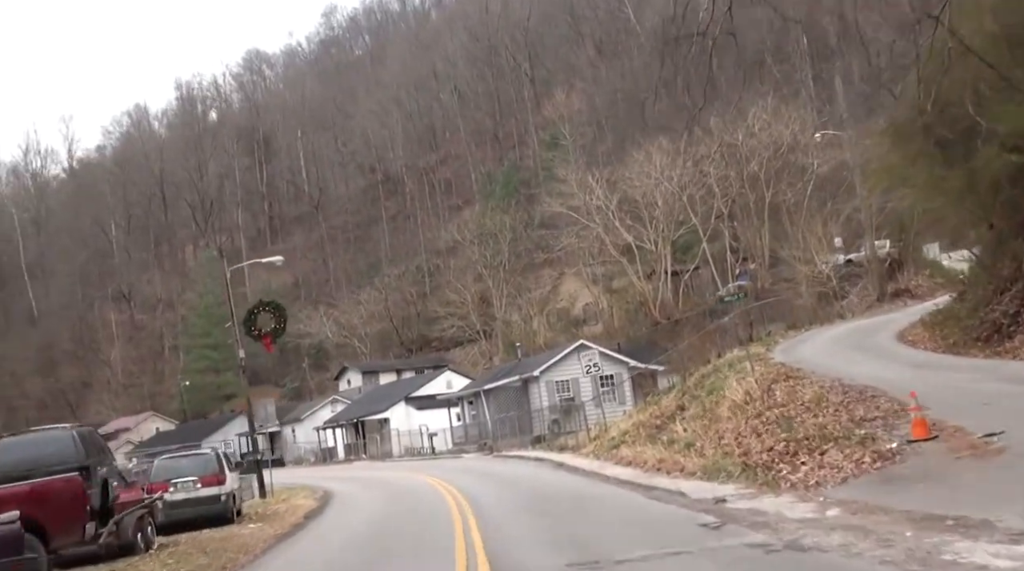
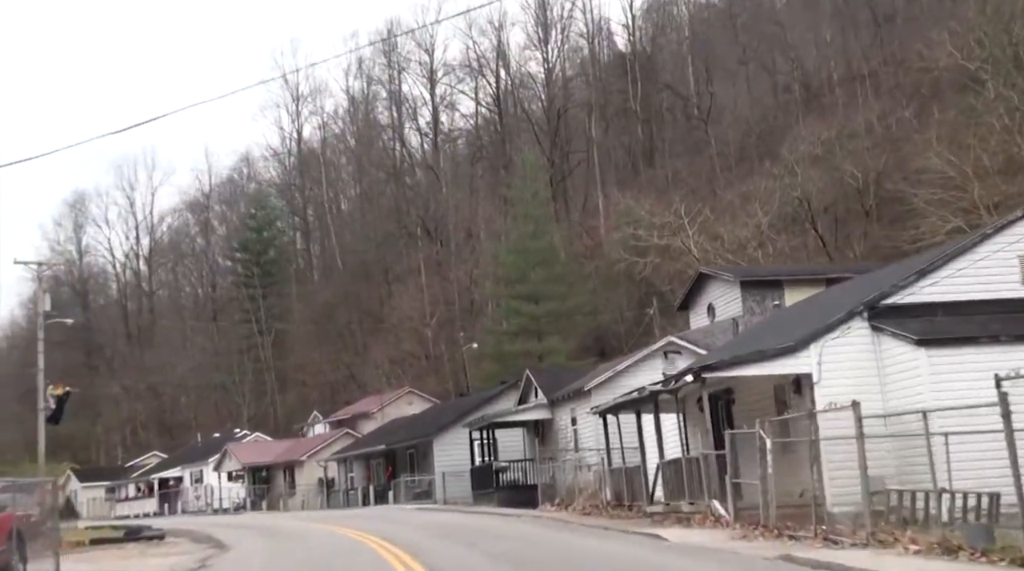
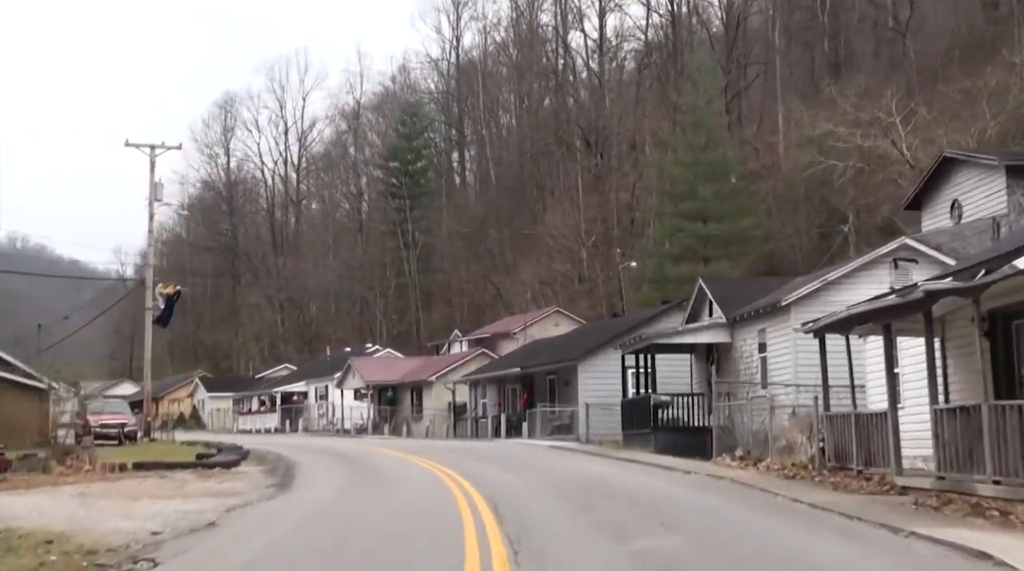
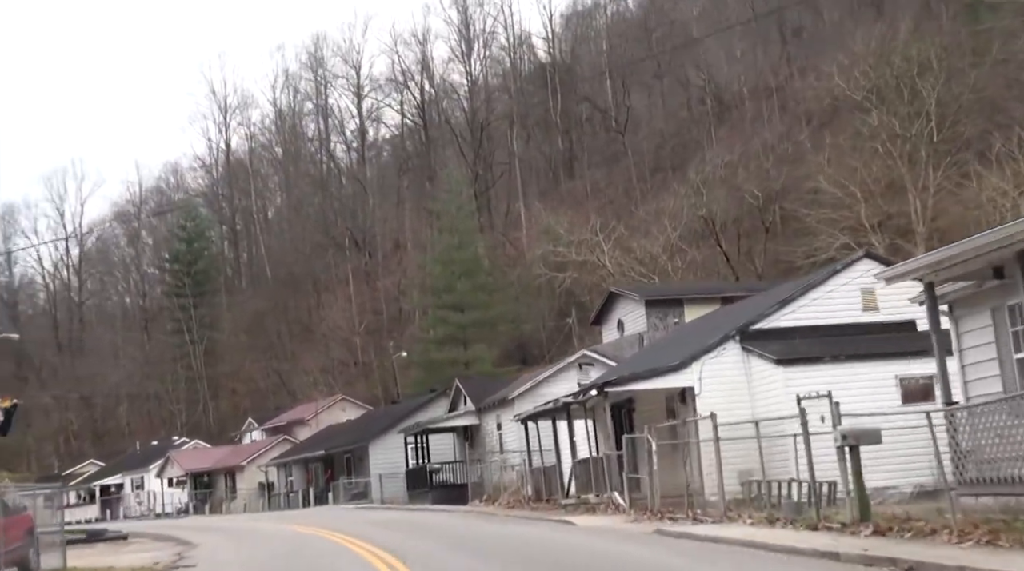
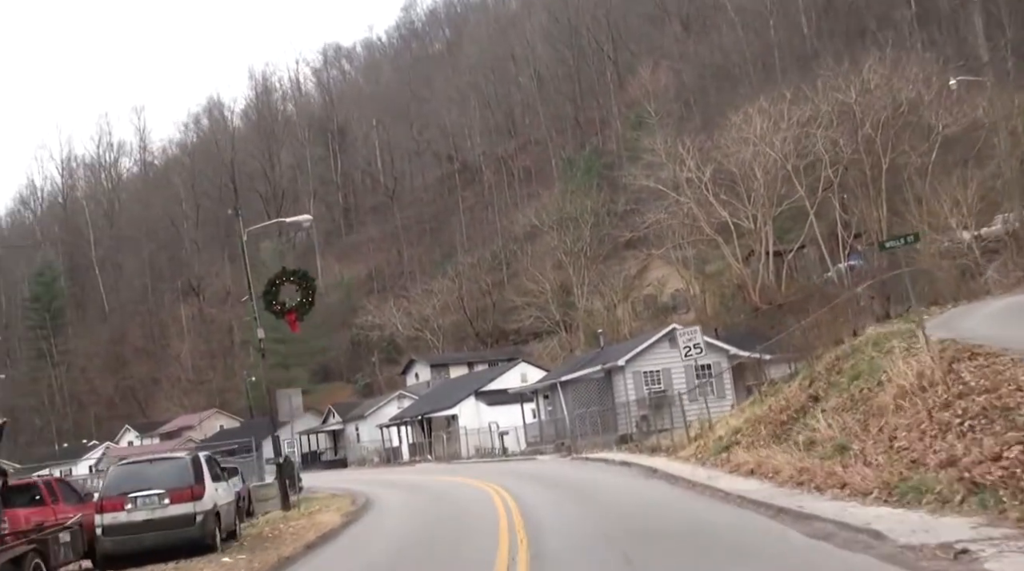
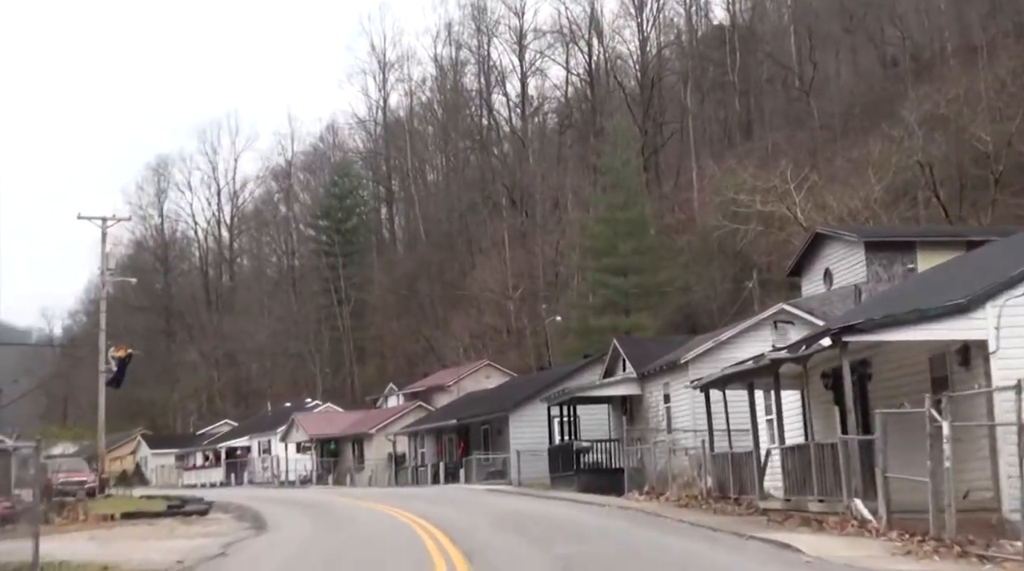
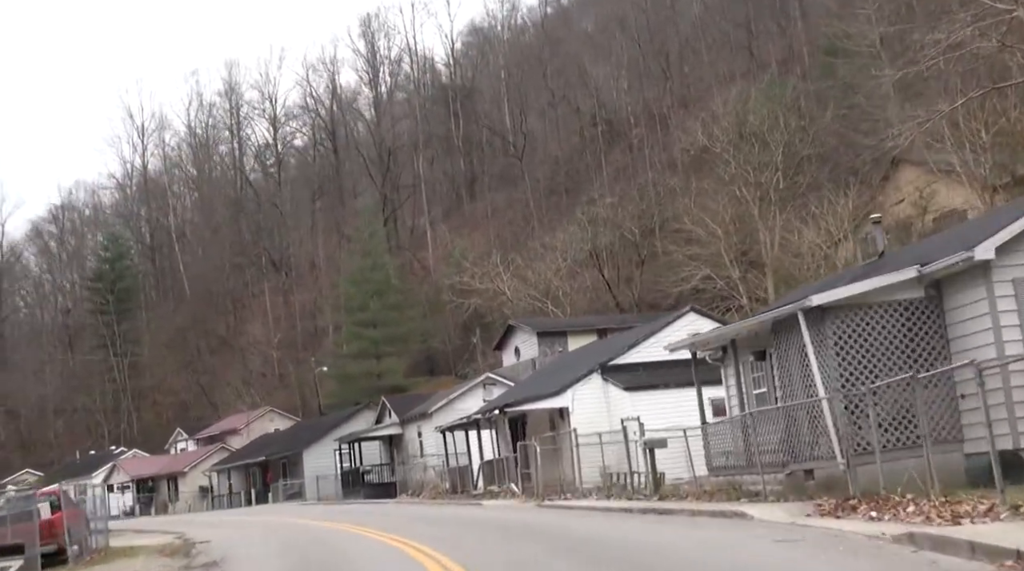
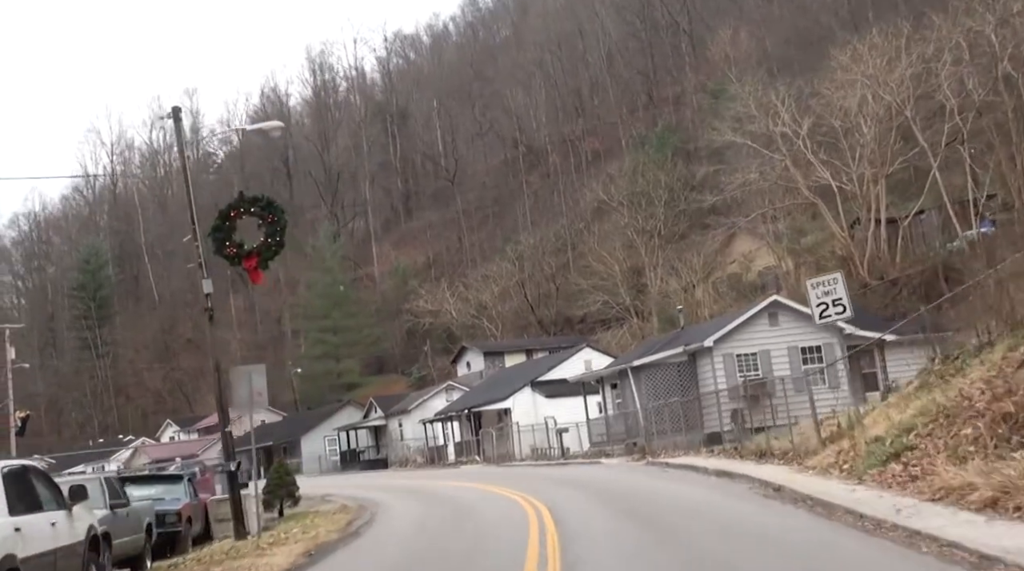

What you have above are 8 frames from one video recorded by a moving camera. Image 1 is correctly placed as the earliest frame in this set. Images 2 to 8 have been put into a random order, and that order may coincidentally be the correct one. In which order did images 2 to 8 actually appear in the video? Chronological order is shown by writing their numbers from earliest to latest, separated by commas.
5, 8, 7, 4, 2, 6, 3
